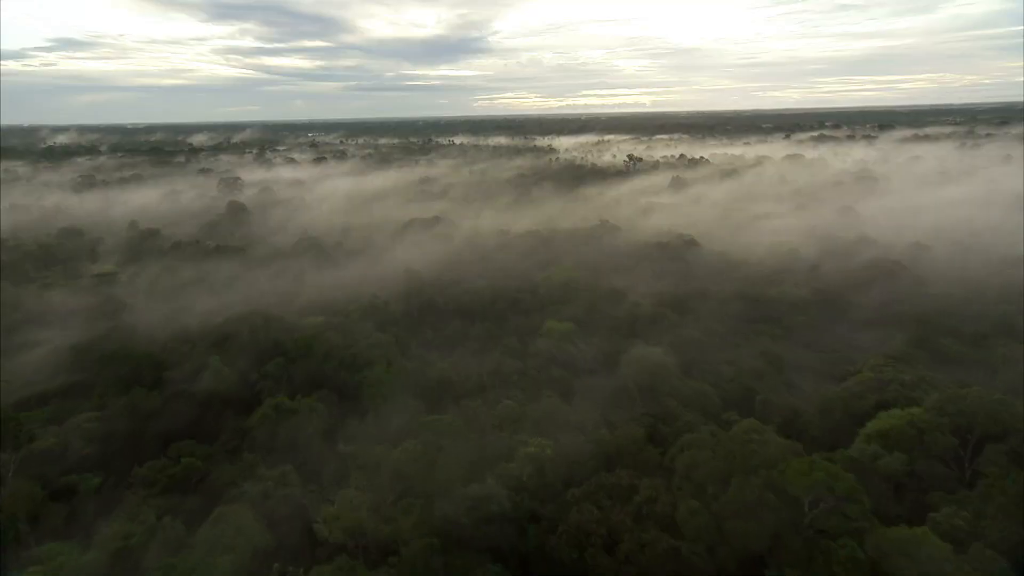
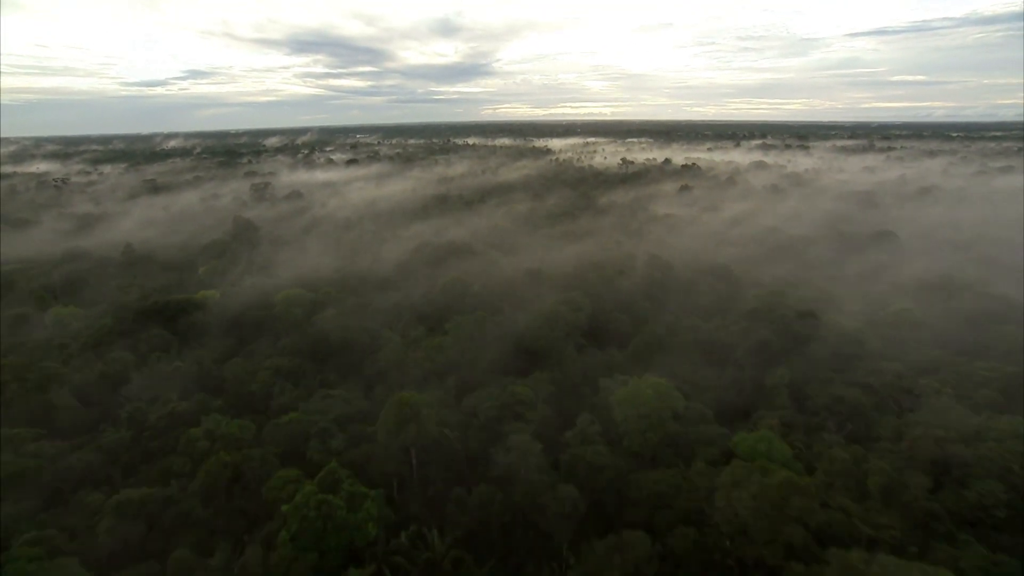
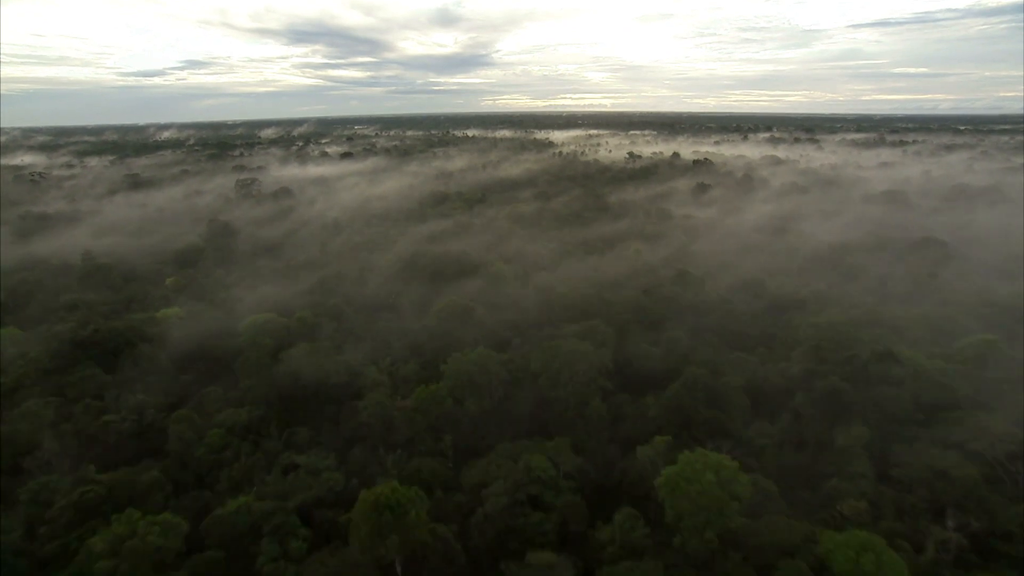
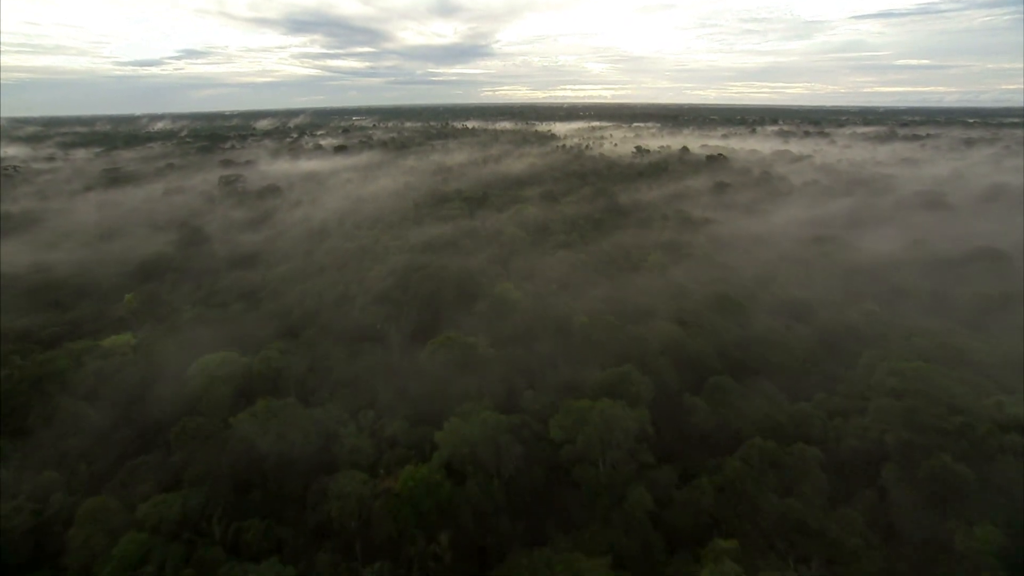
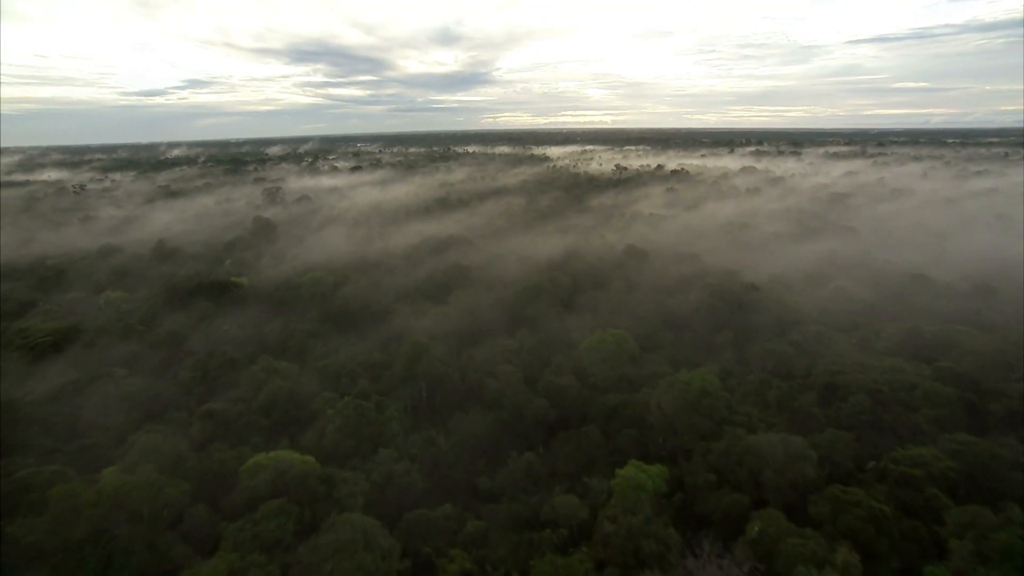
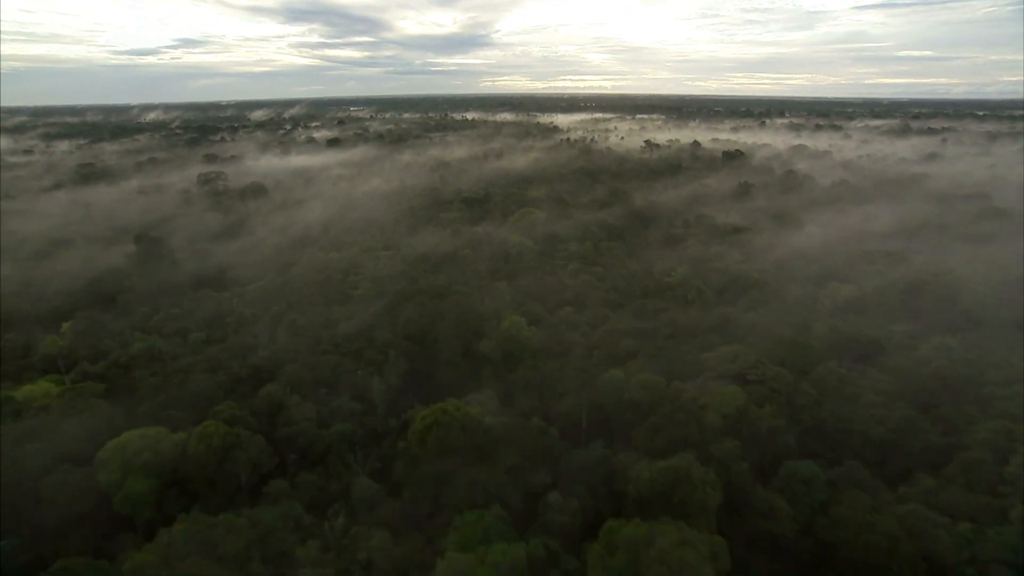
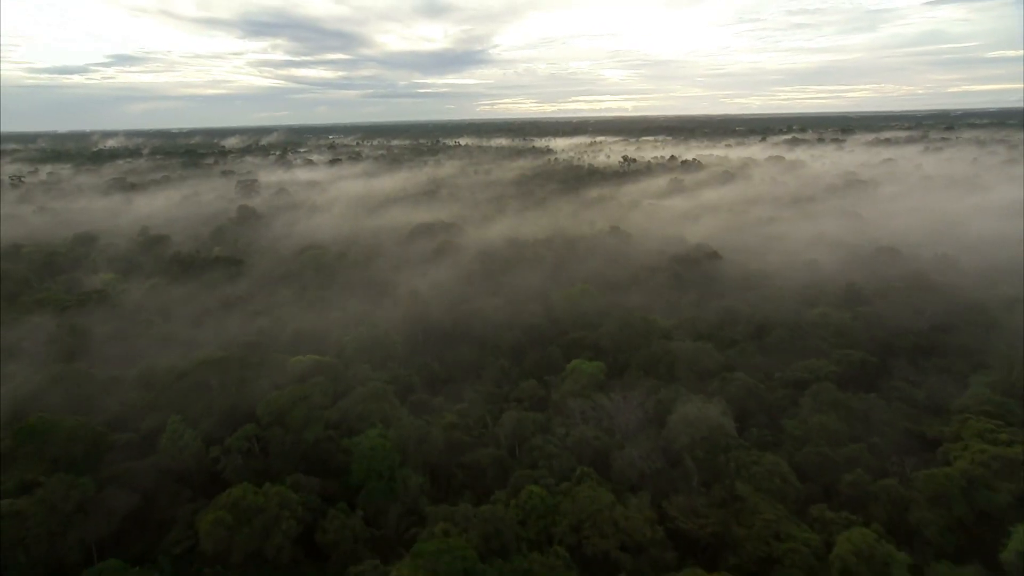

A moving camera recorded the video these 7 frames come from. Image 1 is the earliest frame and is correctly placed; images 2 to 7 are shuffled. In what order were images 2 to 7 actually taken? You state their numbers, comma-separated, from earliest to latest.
7, 5, 2, 3, 4, 6
